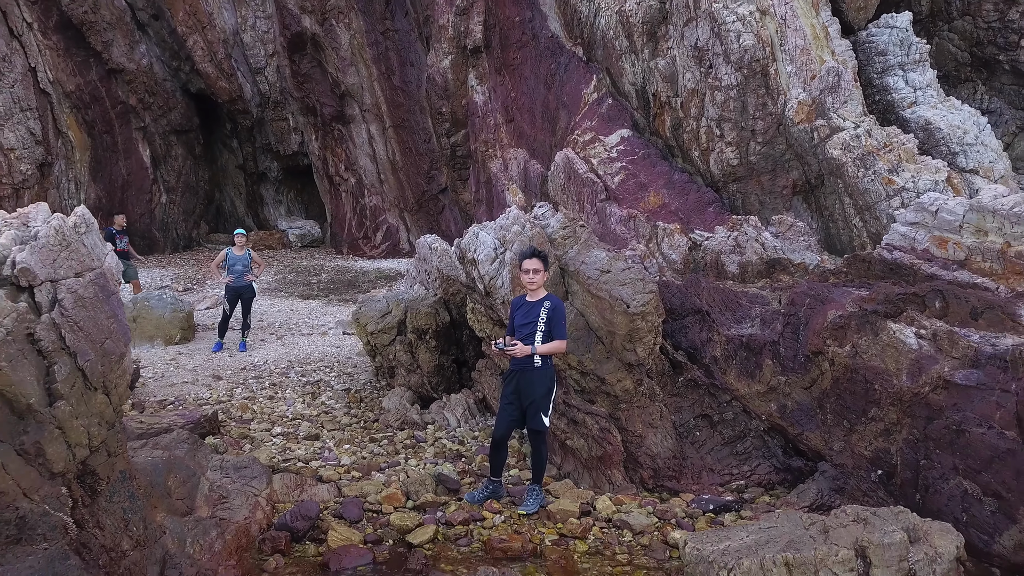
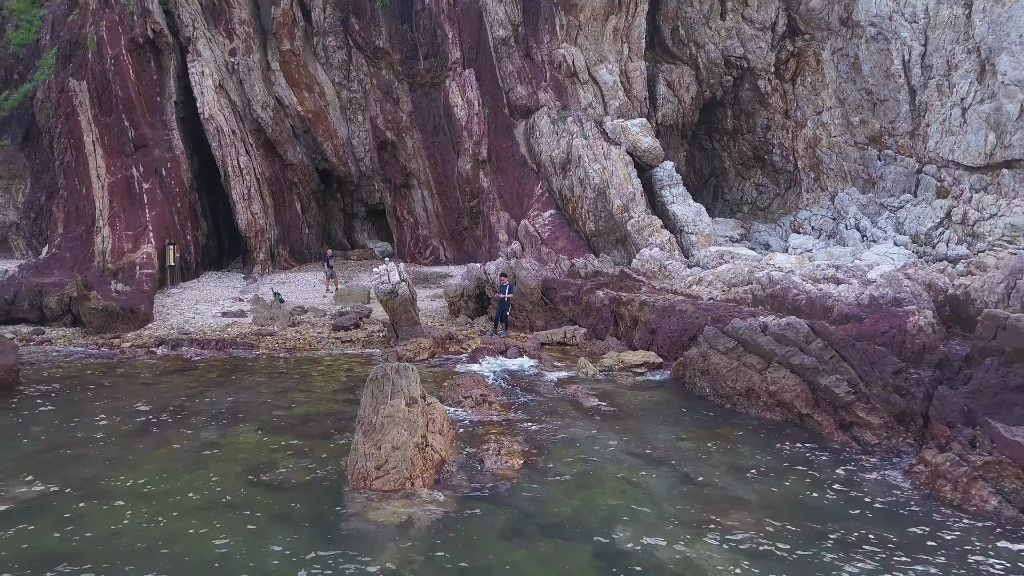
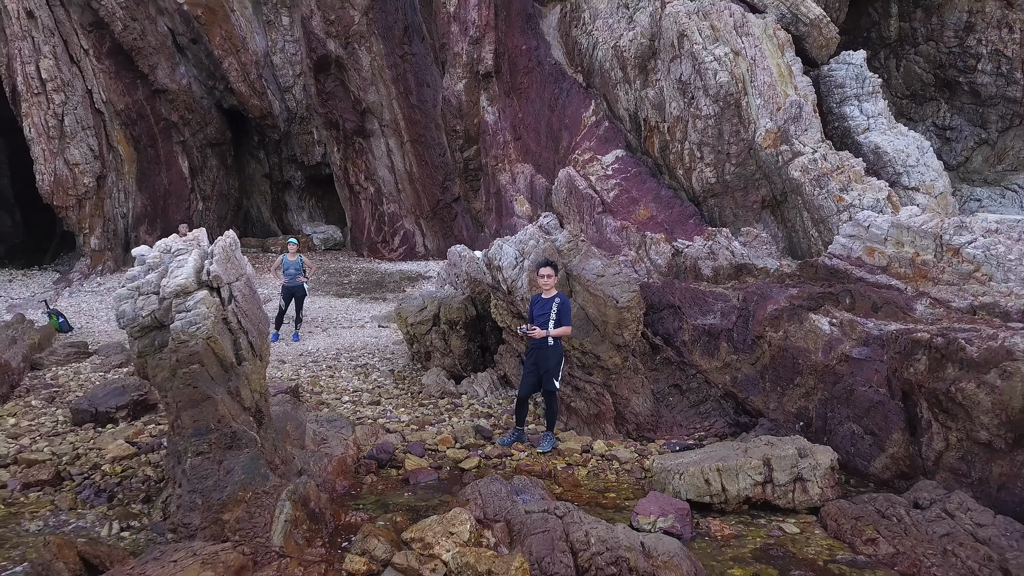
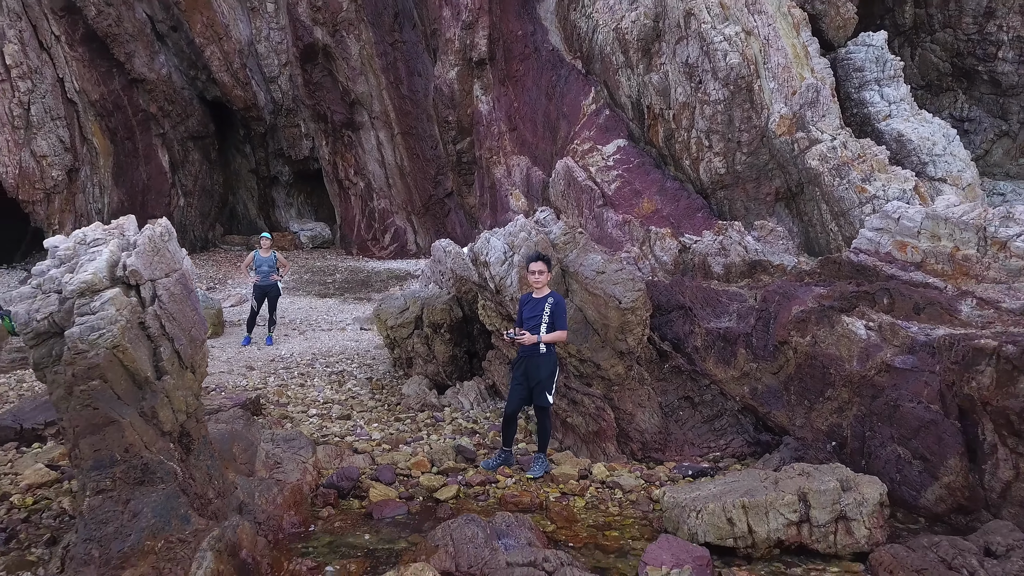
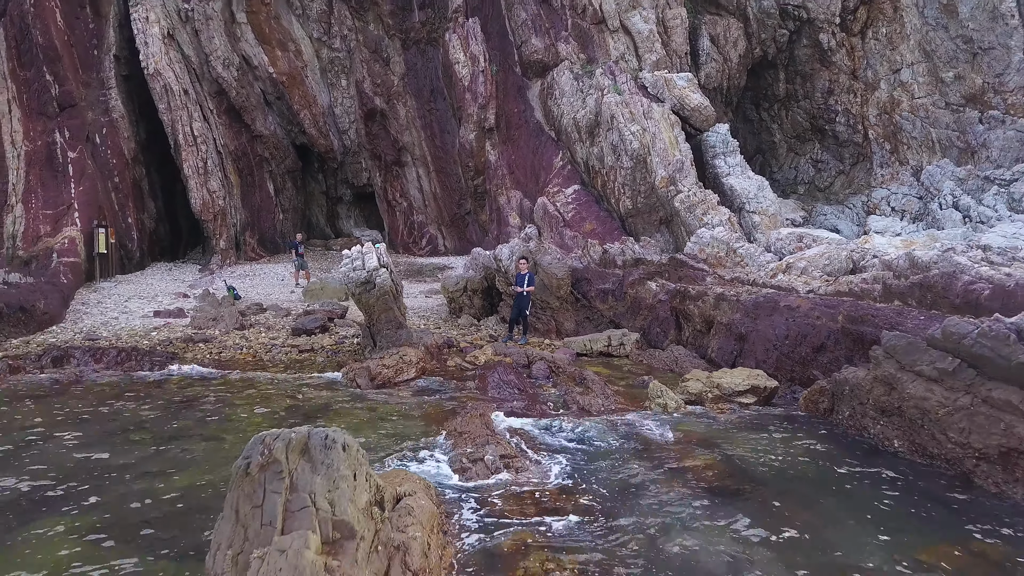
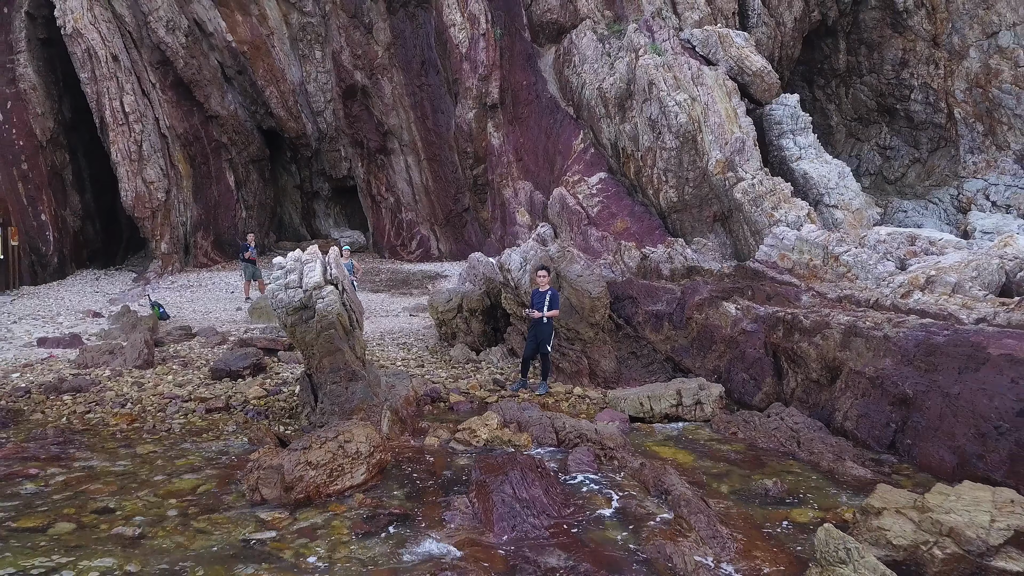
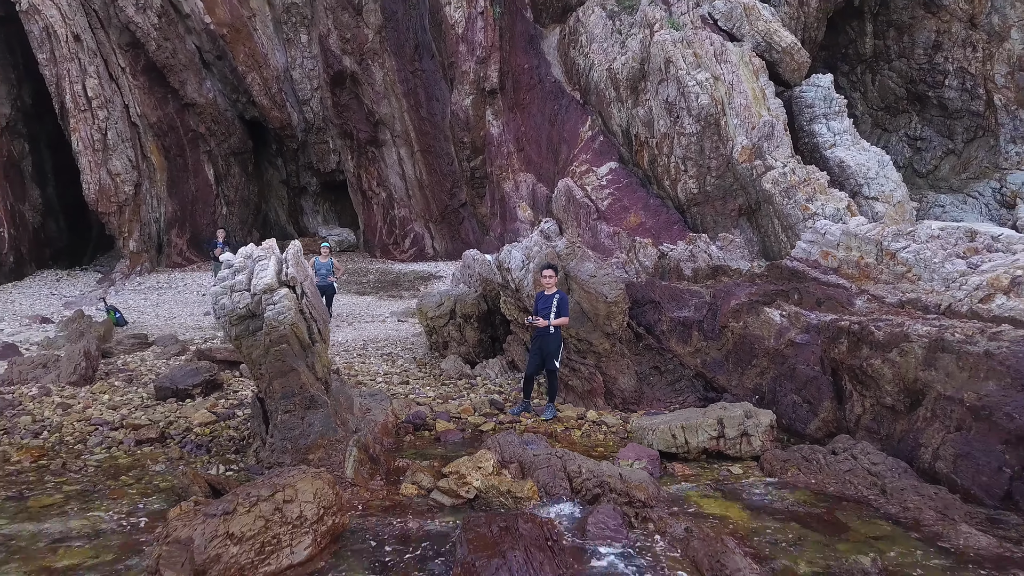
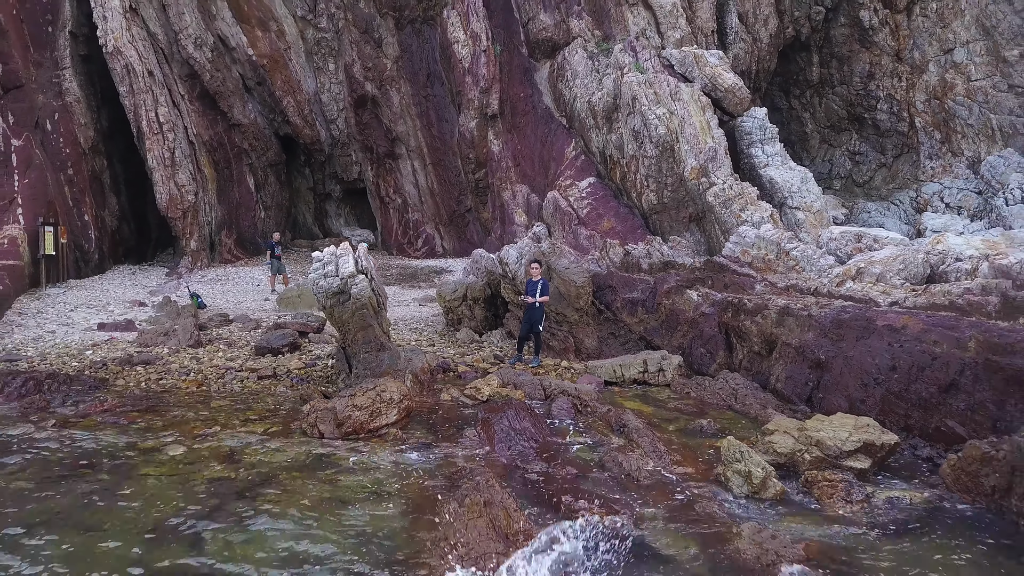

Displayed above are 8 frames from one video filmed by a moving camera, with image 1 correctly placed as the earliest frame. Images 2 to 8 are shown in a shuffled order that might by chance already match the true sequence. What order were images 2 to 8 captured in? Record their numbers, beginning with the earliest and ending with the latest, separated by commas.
4, 3, 7, 6, 8, 5, 2
